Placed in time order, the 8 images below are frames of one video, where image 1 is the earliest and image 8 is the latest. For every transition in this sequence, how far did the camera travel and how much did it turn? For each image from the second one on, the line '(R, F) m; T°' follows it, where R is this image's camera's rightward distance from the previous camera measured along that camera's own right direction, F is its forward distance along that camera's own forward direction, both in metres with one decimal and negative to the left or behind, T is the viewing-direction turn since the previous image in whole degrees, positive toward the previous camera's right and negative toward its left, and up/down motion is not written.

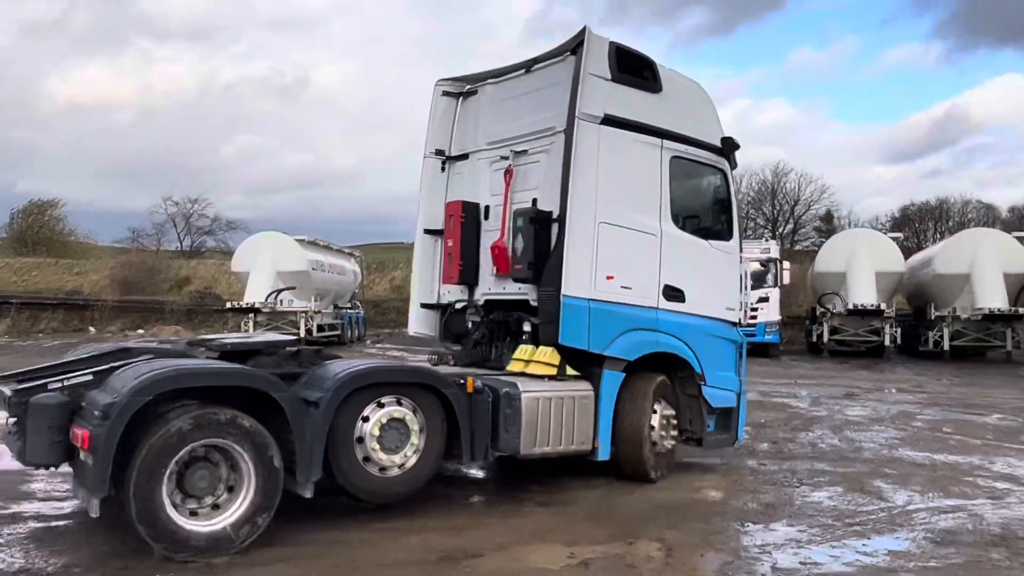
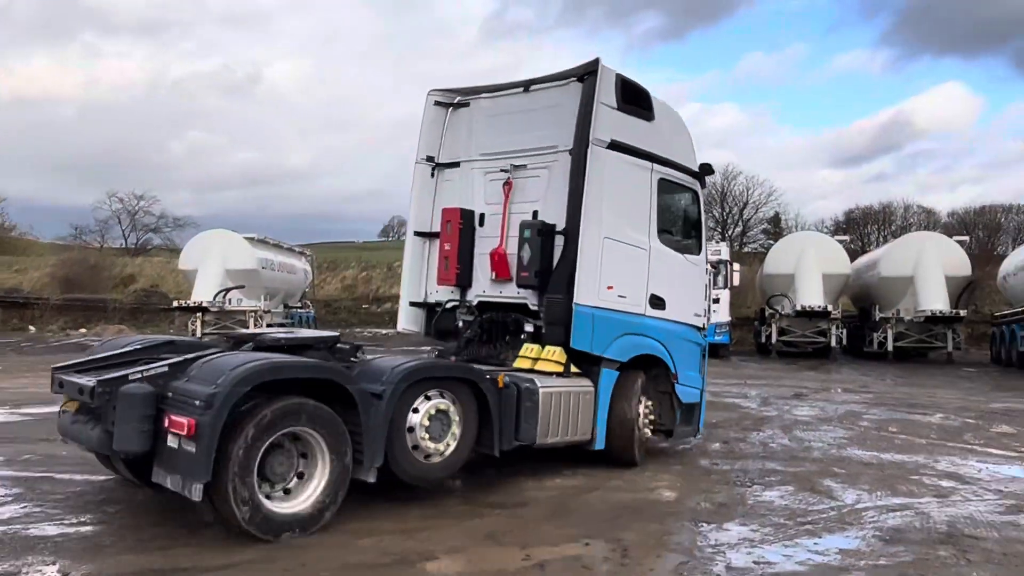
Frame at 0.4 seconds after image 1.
(0.0, 0.0) m; +3°
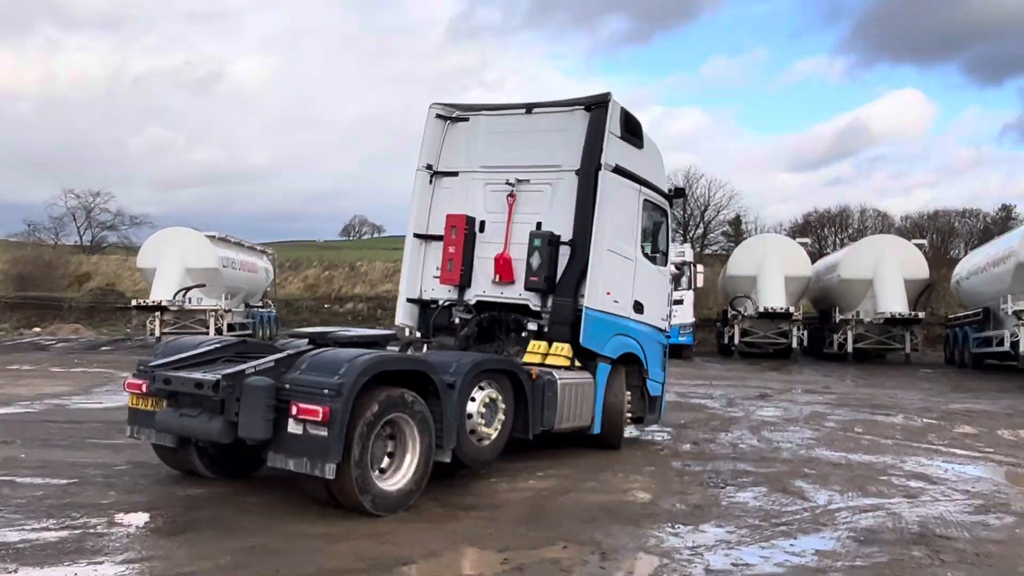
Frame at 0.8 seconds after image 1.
(-0.1, +0.1) m; +2°
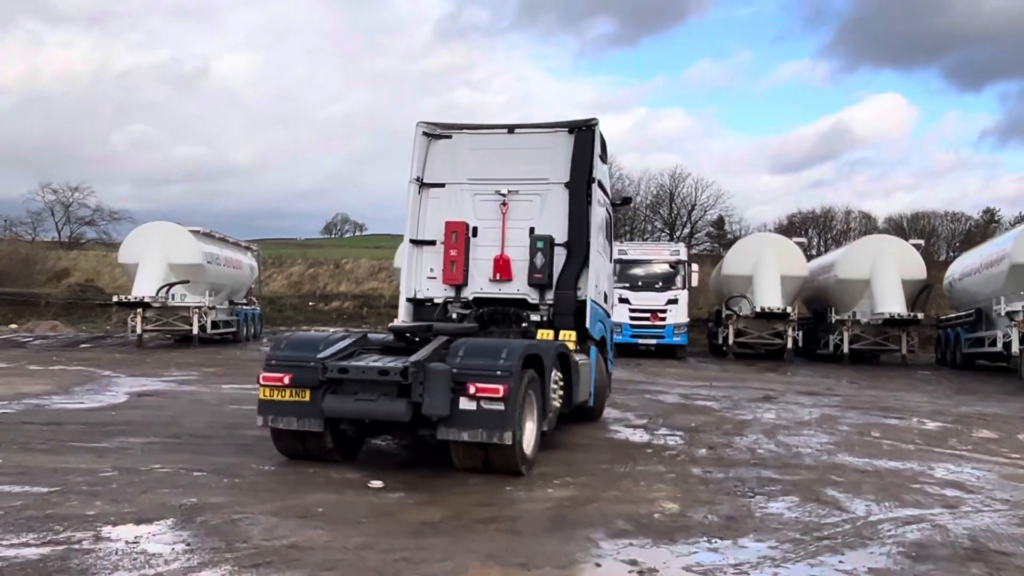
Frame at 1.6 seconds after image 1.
(-0.3, +0.5) m; +1°
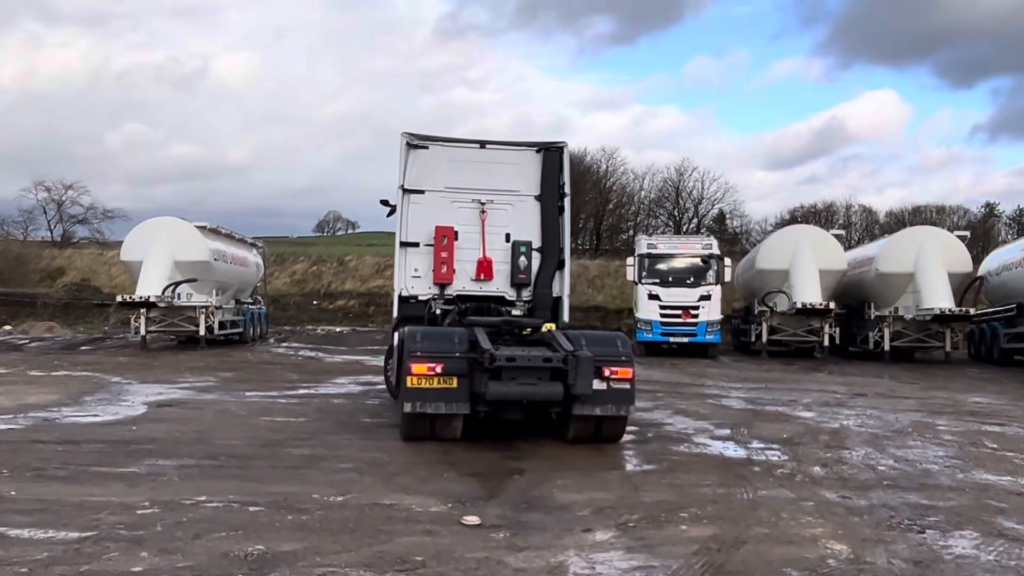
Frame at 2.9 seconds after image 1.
(-0.8, +1.1) m; 0°
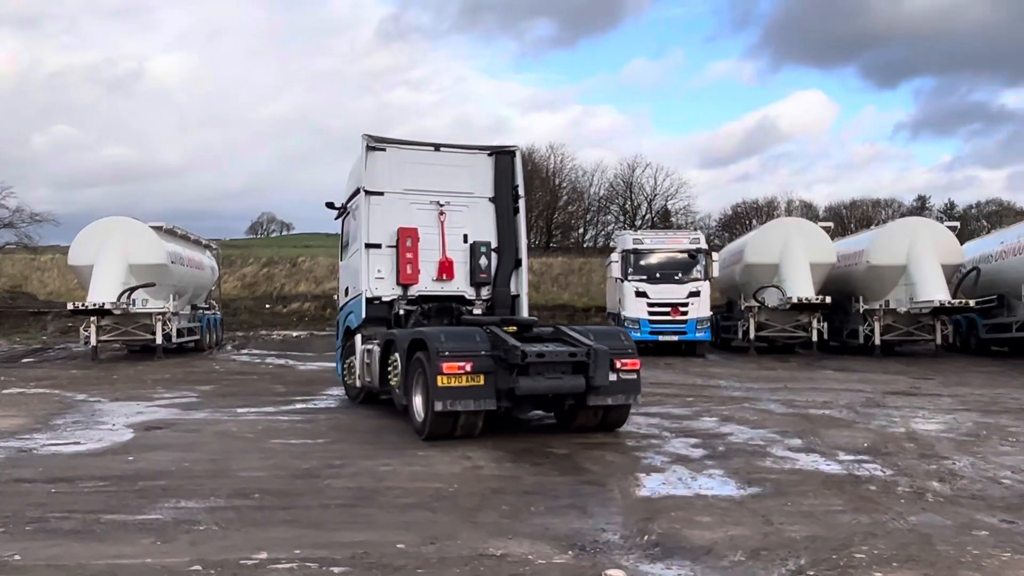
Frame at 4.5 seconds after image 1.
(-1.0, +1.1) m; +4°
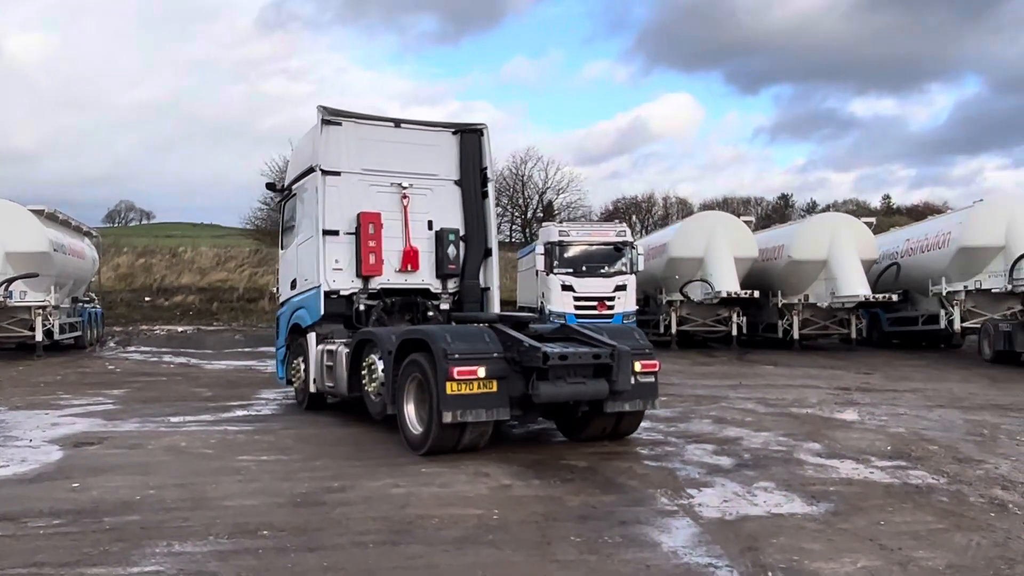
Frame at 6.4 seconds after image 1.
(-1.1, +1.0) m; +8°
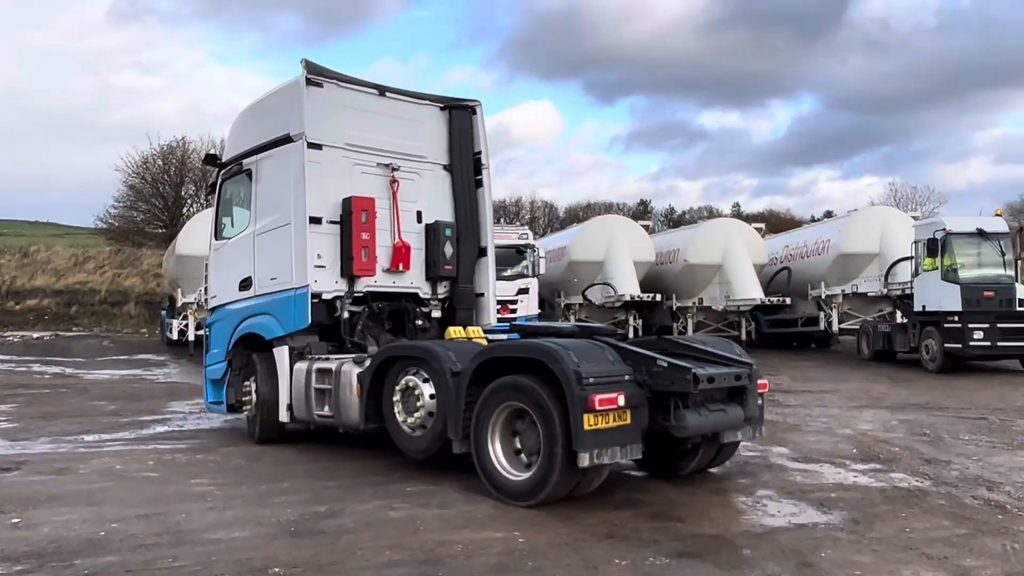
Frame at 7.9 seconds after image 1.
(-0.9, +0.5) m; +9°
